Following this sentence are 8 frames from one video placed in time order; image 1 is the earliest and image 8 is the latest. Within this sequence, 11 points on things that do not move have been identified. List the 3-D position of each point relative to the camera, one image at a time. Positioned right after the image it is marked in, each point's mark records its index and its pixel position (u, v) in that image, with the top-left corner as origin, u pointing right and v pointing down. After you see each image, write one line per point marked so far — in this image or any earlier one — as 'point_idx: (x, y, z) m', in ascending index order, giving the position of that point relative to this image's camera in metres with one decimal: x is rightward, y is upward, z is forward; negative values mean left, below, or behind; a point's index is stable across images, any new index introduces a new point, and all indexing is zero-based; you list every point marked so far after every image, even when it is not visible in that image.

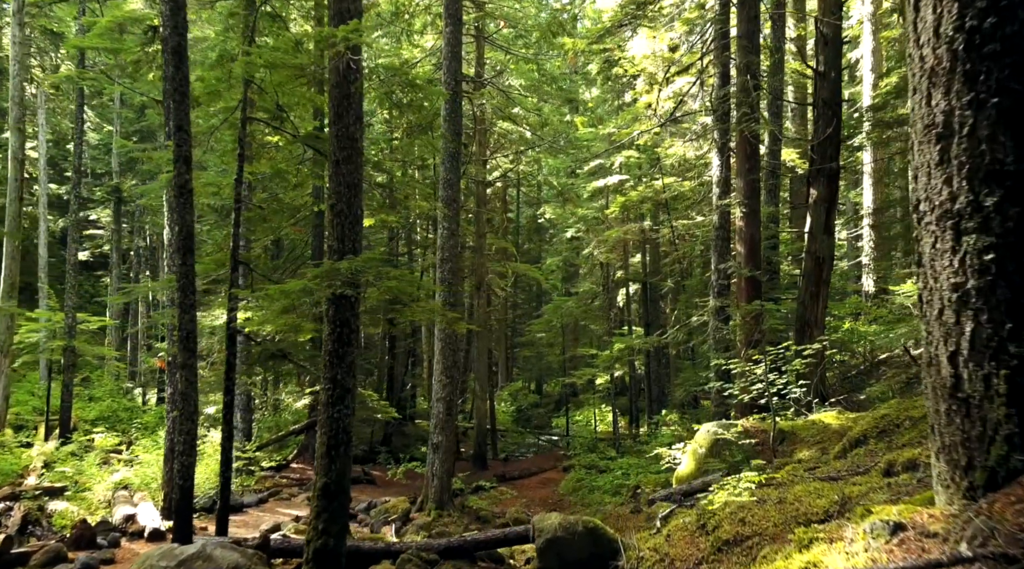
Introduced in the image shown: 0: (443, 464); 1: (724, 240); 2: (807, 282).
0: (-1.4, -3.7, +18.5) m
1: (+3.8, +0.8, +16.2) m
2: (+4.8, 0.0, +14.8) m
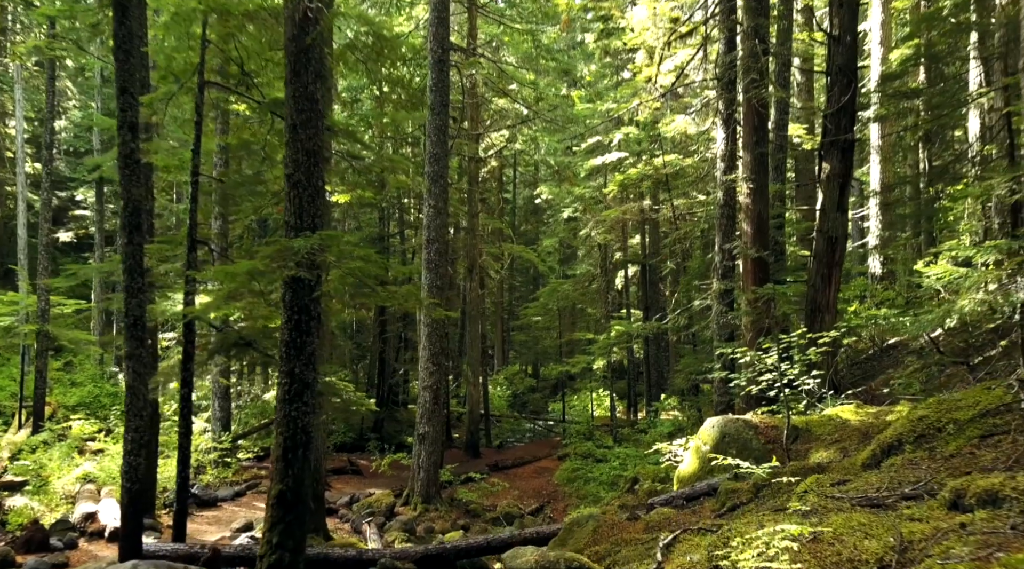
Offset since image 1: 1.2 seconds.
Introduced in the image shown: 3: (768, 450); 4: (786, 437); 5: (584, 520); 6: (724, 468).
0: (-1.6, -3.3, +17.5) m
1: (+3.6, +1.1, +15.1) m
2: (+4.6, +0.3, +13.7) m
3: (+2.9, -1.9, +10.2) m
4: (+2.9, -1.7, +9.6) m
5: (+0.7, -2.6, +9.7) m
6: (+2.4, -2.1, +10.2) m
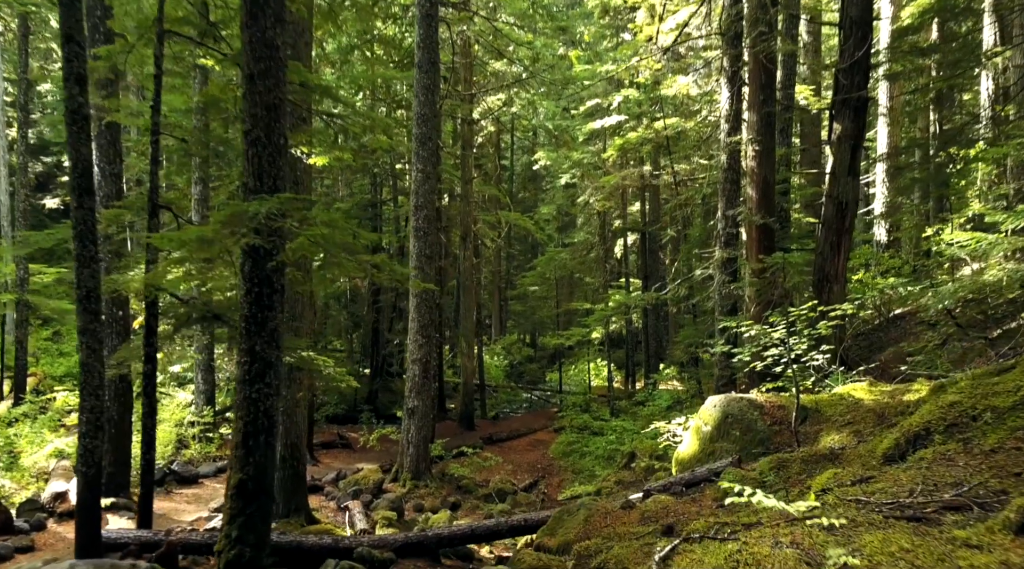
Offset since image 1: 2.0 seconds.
0: (-1.7, -2.7, +16.9) m
1: (+3.5, +1.6, +14.3) m
2: (+4.5, +0.8, +13.0) m
3: (+2.8, -1.6, +9.5) m
4: (+2.8, -1.4, +8.9) m
5: (+0.6, -2.2, +9.0) m
6: (+2.2, -1.7, +9.5) m
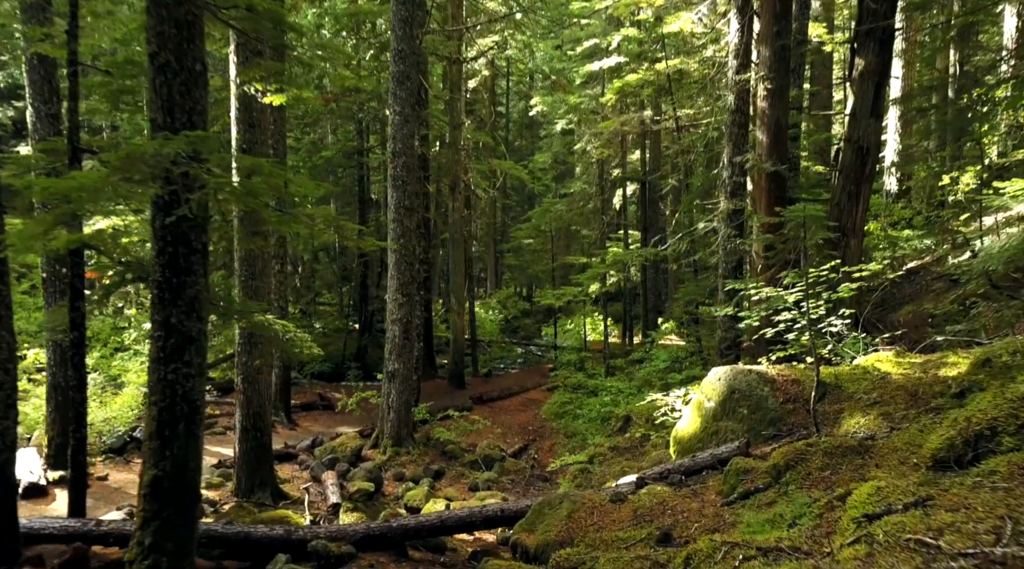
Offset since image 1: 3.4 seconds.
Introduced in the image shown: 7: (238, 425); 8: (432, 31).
0: (-2.0, -1.9, +15.8) m
1: (+3.3, +2.3, +12.9) m
2: (+4.3, +1.4, +11.7) m
3: (+2.6, -1.2, +8.4) m
4: (+2.6, -1.0, +7.7) m
5: (+0.4, -1.9, +7.9) m
6: (+2.0, -1.3, +8.3) m
7: (-3.6, -1.9, +12.0) m
8: (-1.7, +5.3, +19.1) m
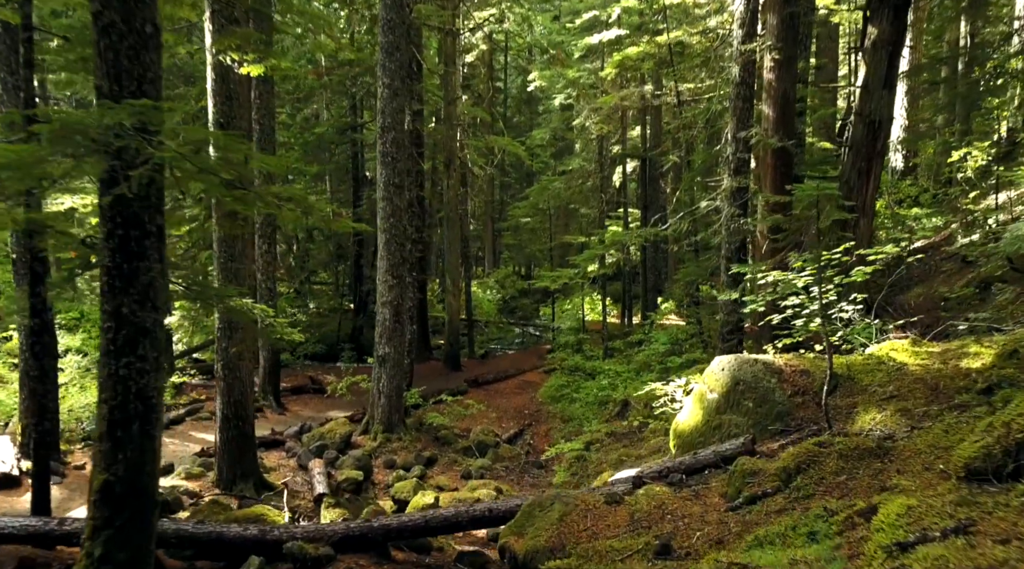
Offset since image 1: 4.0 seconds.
0: (-2.0, -1.6, +15.3) m
1: (+3.2, +2.5, +12.3) m
2: (+4.2, +1.6, +11.1) m
3: (+2.5, -1.0, +7.9) m
4: (+2.5, -0.9, +7.2) m
5: (+0.3, -1.7, +7.4) m
6: (+1.9, -1.2, +7.8) m
7: (-3.7, -1.6, +11.5) m
8: (-1.8, +5.7, +18.5) m
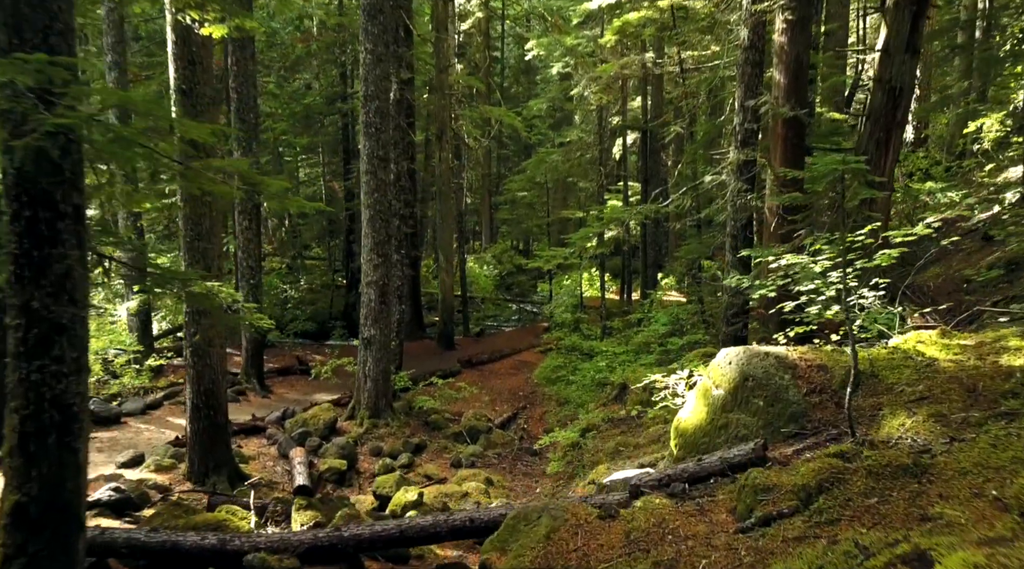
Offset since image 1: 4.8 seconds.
0: (-2.2, -1.3, +14.5) m
1: (+3.1, +2.8, +11.5) m
2: (+4.1, +1.8, +10.2) m
3: (+2.4, -0.9, +7.1) m
4: (+2.4, -0.8, +6.5) m
5: (+0.2, -1.6, +6.7) m
6: (+1.8, -1.1, +7.1) m
7: (-3.8, -1.4, +10.7) m
8: (-1.9, +6.2, +17.5) m
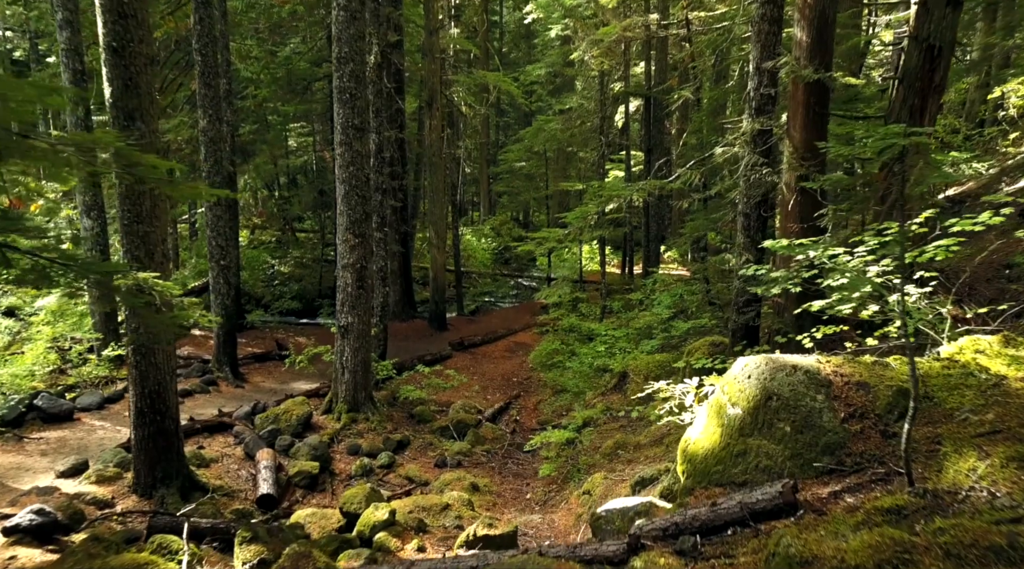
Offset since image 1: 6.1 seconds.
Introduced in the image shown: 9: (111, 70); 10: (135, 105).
0: (-2.3, -1.0, +13.3) m
1: (+2.9, +2.9, +10.1) m
2: (+3.9, +1.9, +8.9) m
3: (+2.2, -0.9, +5.9) m
4: (+2.2, -0.8, +5.2) m
5: (0.0, -1.6, +5.5) m
6: (+1.7, -1.1, +5.9) m
7: (-4.0, -1.3, +9.5) m
8: (-2.0, +6.5, +16.0) m
9: (-3.9, +2.1, +8.8) m
10: (-3.7, +1.8, +9.0) m
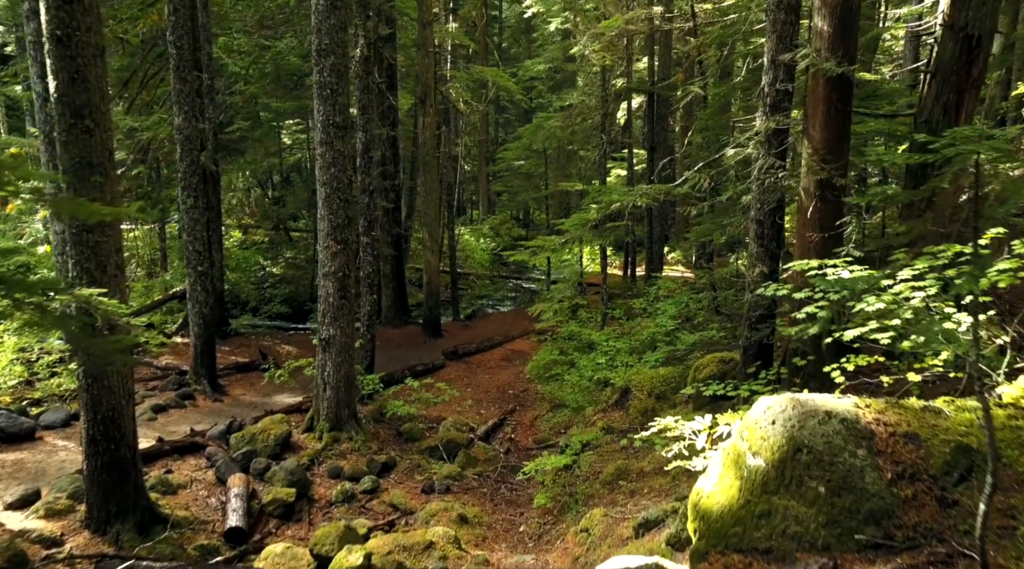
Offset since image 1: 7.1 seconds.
0: (-2.4, -1.1, +12.5) m
1: (+2.8, +2.8, +9.2) m
2: (+3.8, +1.8, +8.0) m
3: (+2.1, -1.1, +5.0) m
4: (+2.1, -1.0, +4.3) m
5: (-0.1, -1.8, +4.6) m
6: (+1.6, -1.2, +5.0) m
7: (-4.1, -1.4, +8.6) m
8: (-2.1, +6.4, +15.1) m
9: (-4.0, +1.9, +7.9) m
10: (-3.8, +1.6, +8.1) m
